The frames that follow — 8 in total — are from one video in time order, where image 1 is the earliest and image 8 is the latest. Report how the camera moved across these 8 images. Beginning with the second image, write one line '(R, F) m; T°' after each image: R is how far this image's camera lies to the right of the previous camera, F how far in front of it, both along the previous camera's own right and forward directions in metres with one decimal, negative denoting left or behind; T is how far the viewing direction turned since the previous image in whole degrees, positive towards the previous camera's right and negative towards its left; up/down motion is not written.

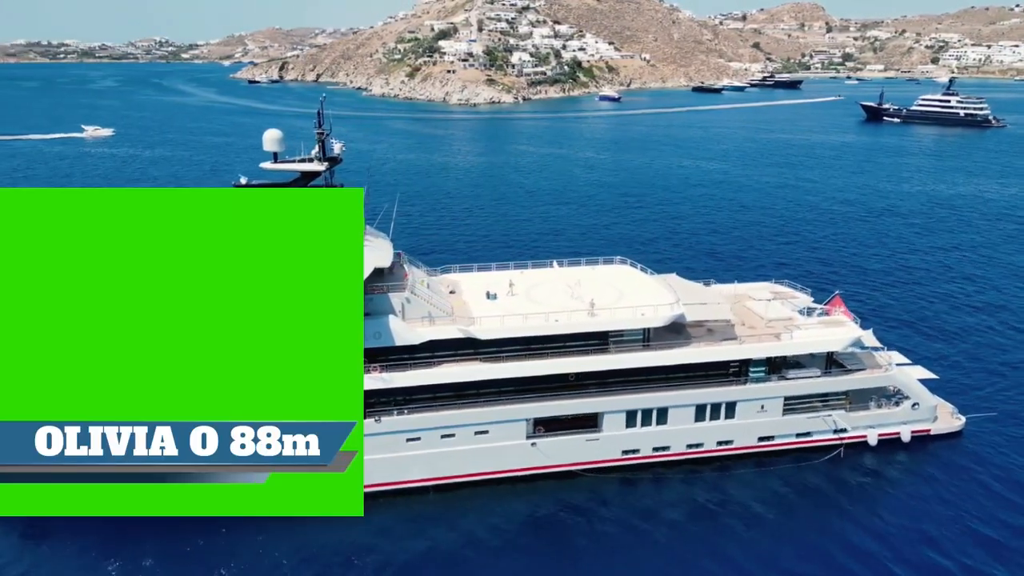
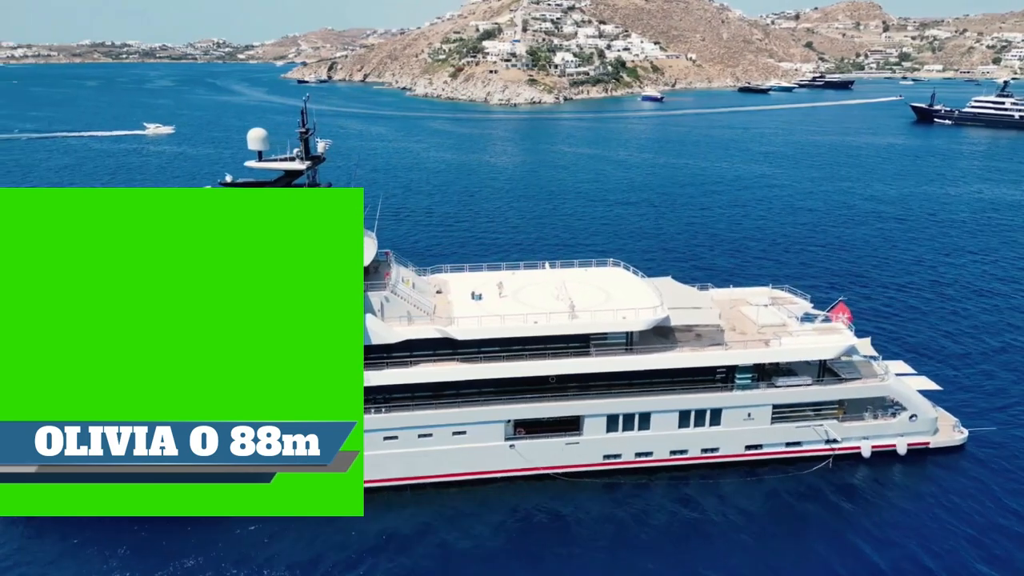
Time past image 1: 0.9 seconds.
(+1.9, +0.2) m; -3°
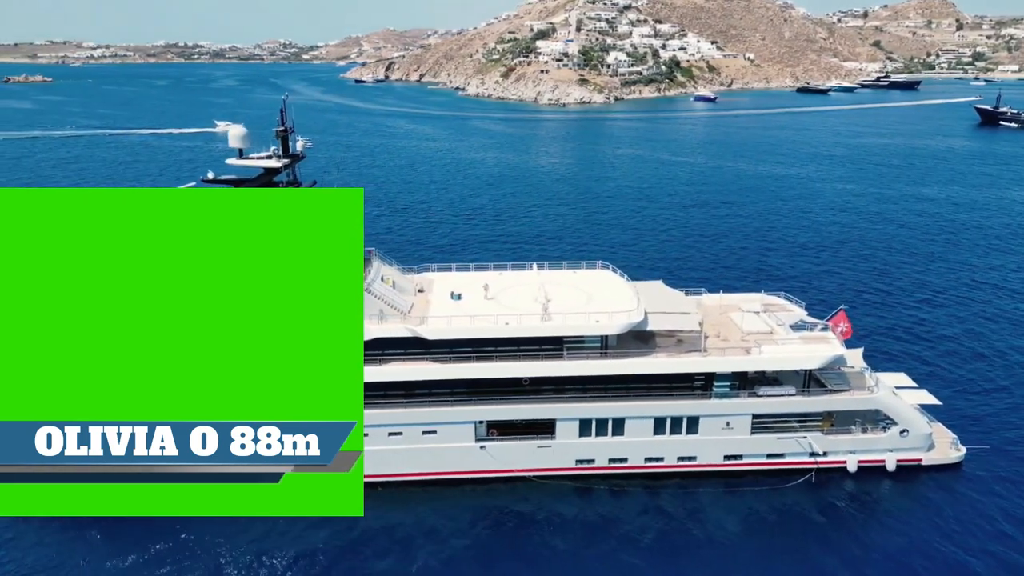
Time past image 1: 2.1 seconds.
(+2.4, +0.2) m; -4°
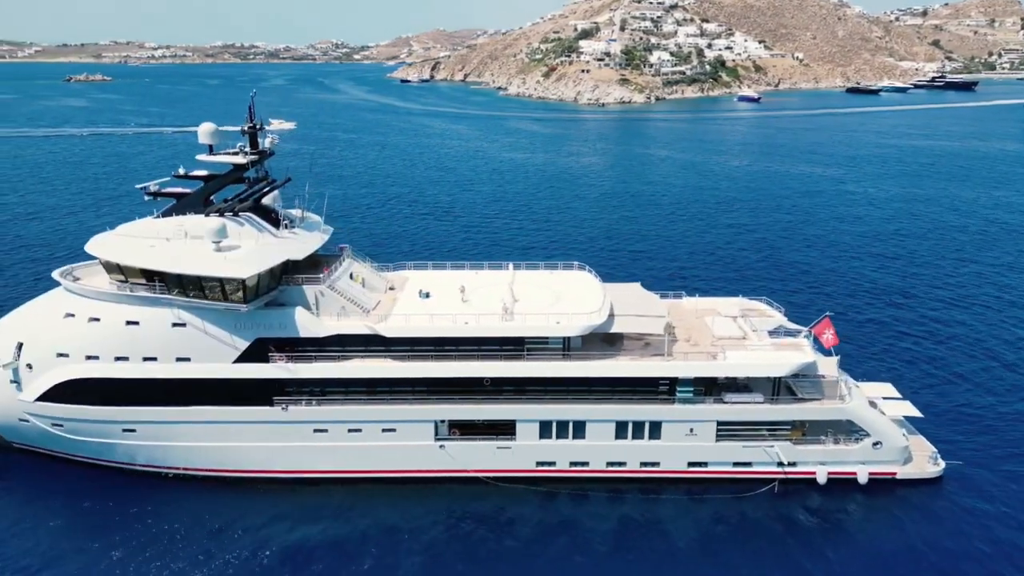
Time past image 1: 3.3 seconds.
(+2.5, +0.2) m; -3°
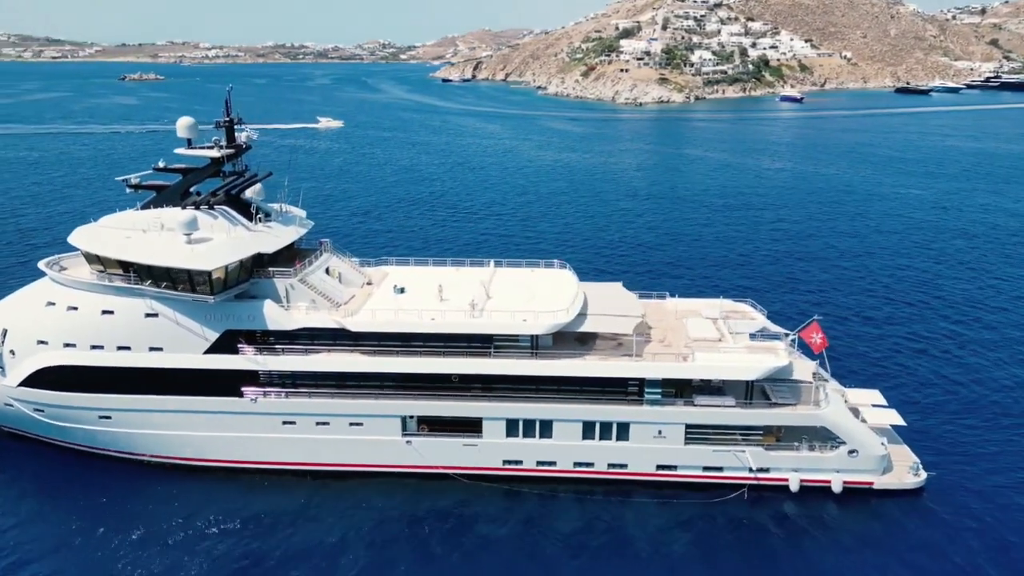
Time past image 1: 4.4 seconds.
(+2.2, +0.2) m; -3°
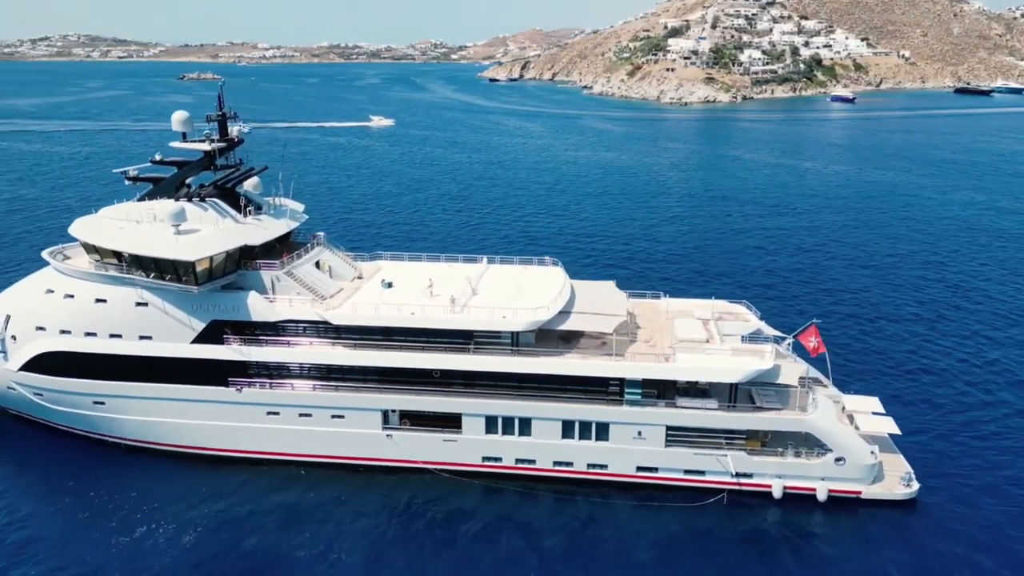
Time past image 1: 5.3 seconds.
(+1.9, +0.2) m; -3°
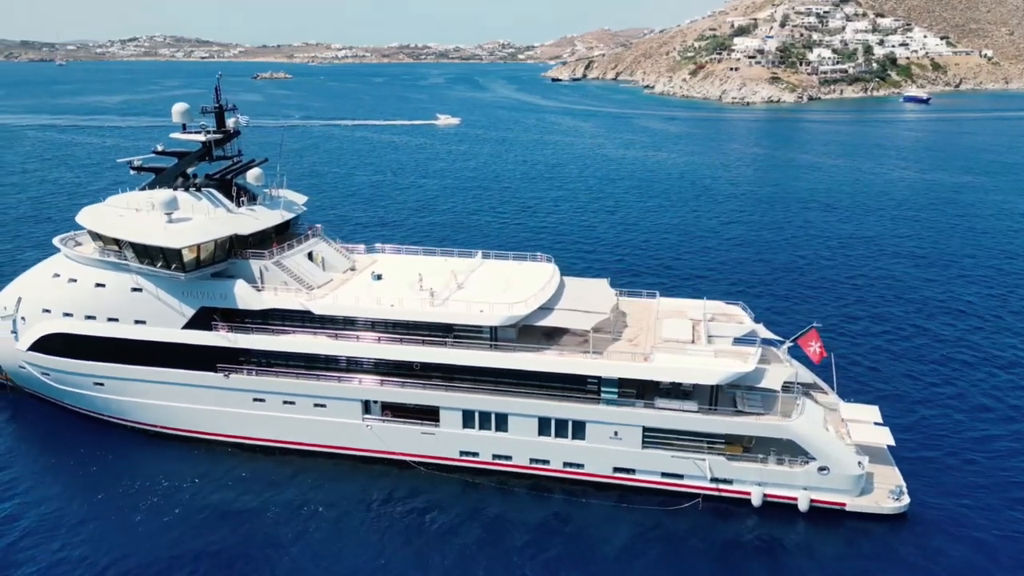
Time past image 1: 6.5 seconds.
(+2.4, +0.3) m; -4°
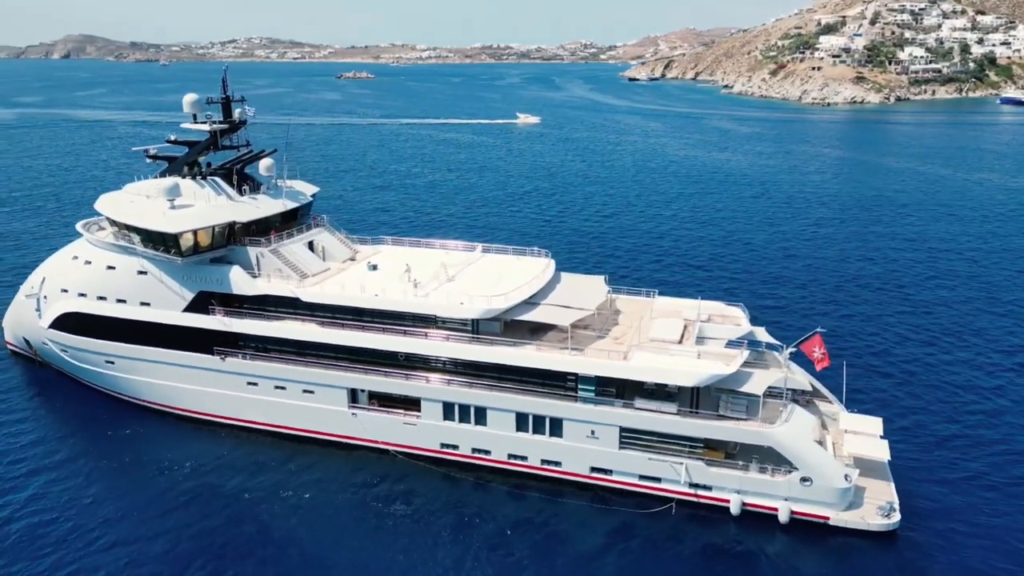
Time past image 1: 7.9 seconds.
(+2.7, +0.3) m; -5°
